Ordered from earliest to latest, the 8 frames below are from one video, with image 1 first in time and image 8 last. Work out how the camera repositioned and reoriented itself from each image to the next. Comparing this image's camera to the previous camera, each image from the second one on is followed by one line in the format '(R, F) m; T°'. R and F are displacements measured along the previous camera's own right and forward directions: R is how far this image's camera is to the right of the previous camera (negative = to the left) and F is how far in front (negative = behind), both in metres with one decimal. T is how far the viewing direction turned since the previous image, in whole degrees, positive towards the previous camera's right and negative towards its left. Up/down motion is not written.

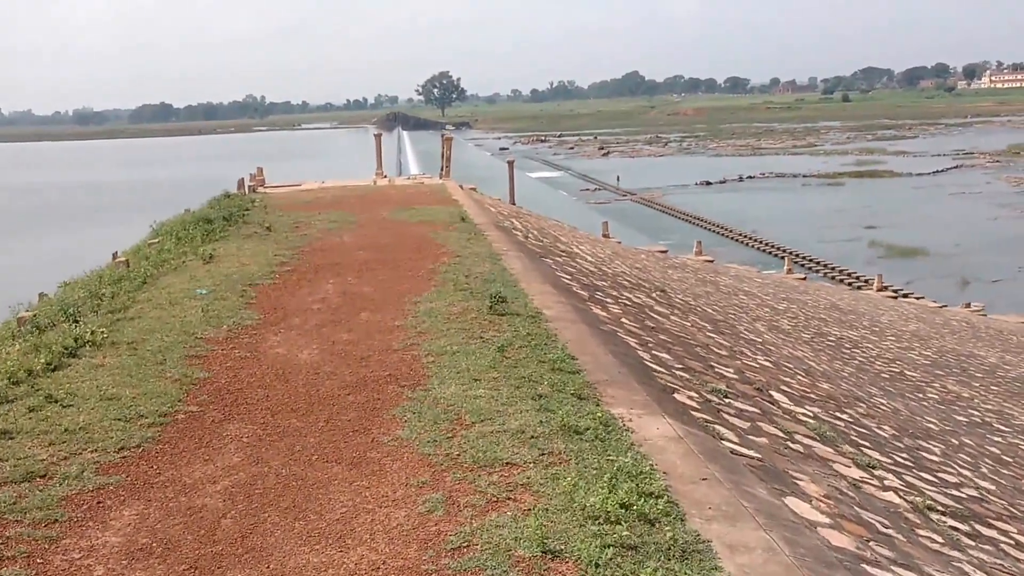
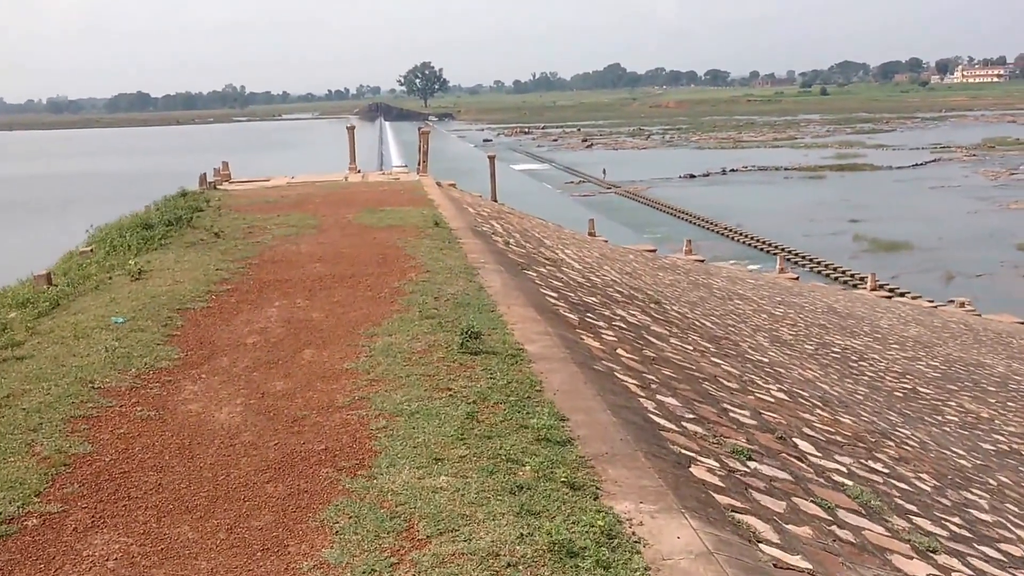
(+0.1, +1.6) m; +1°
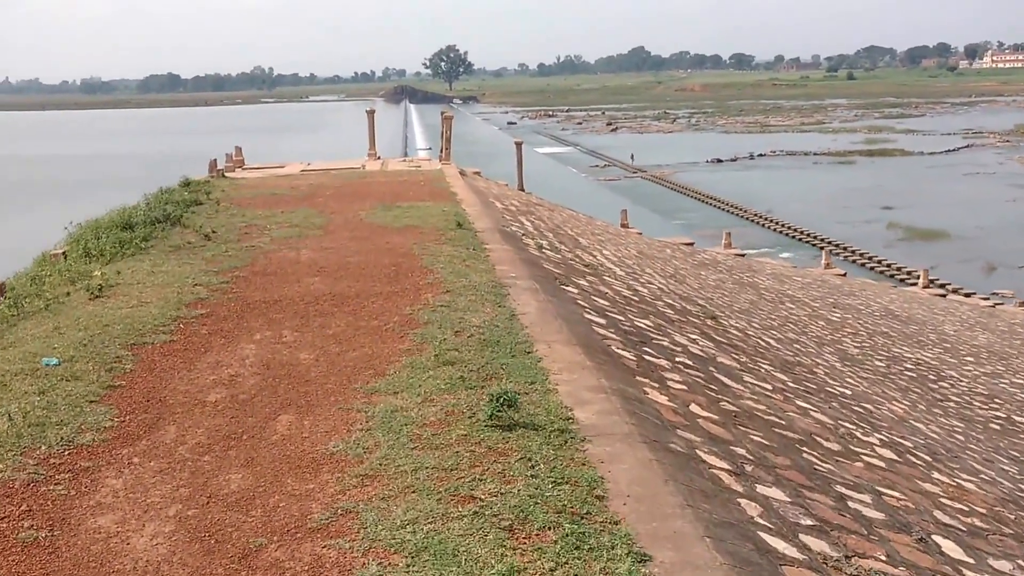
(-0.1, +2.0) m; -2°
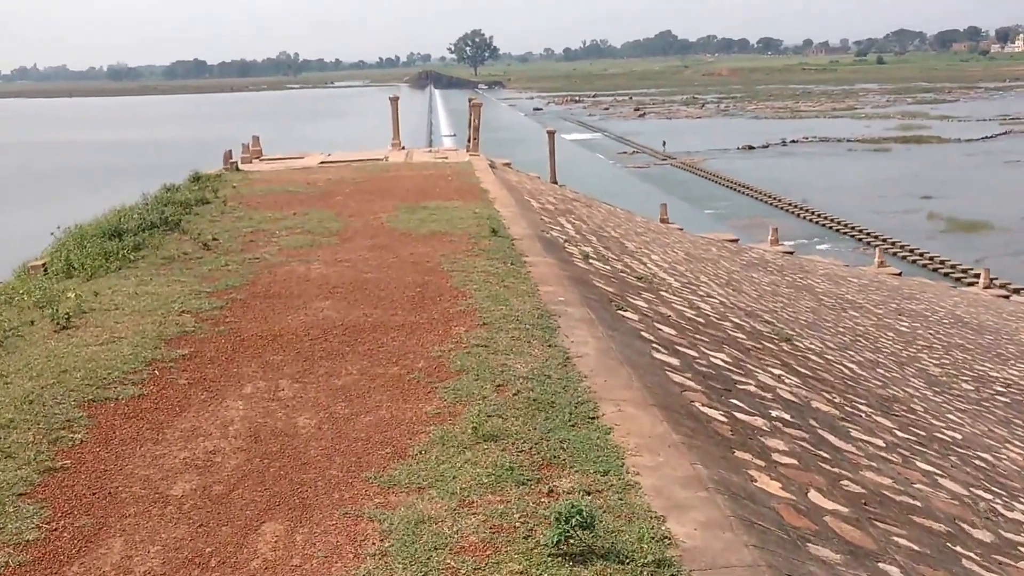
(-0.2, +1.6) m; -2°
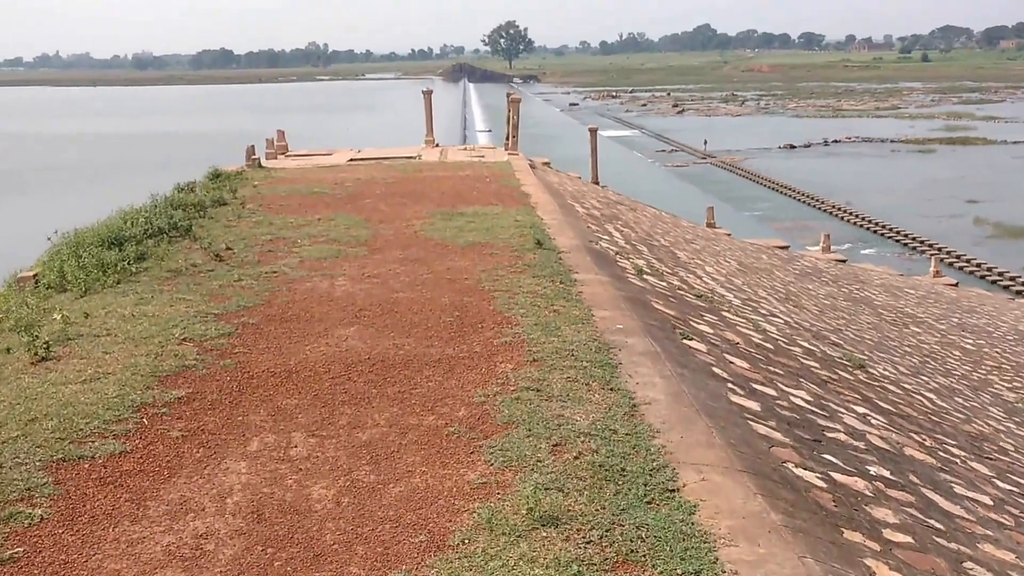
(-0.2, +1.0) m; -2°
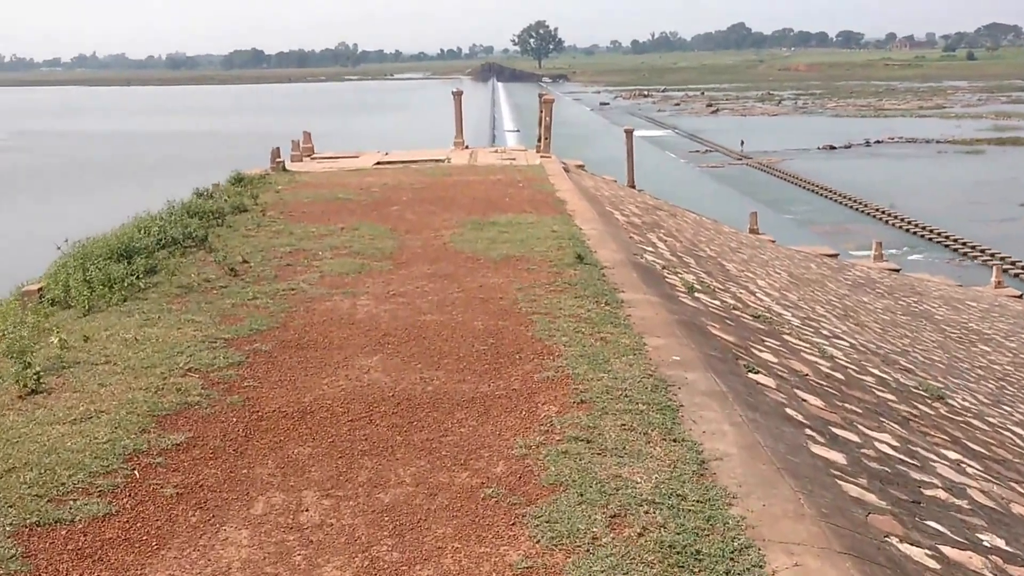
(-0.1, +0.8) m; -2°
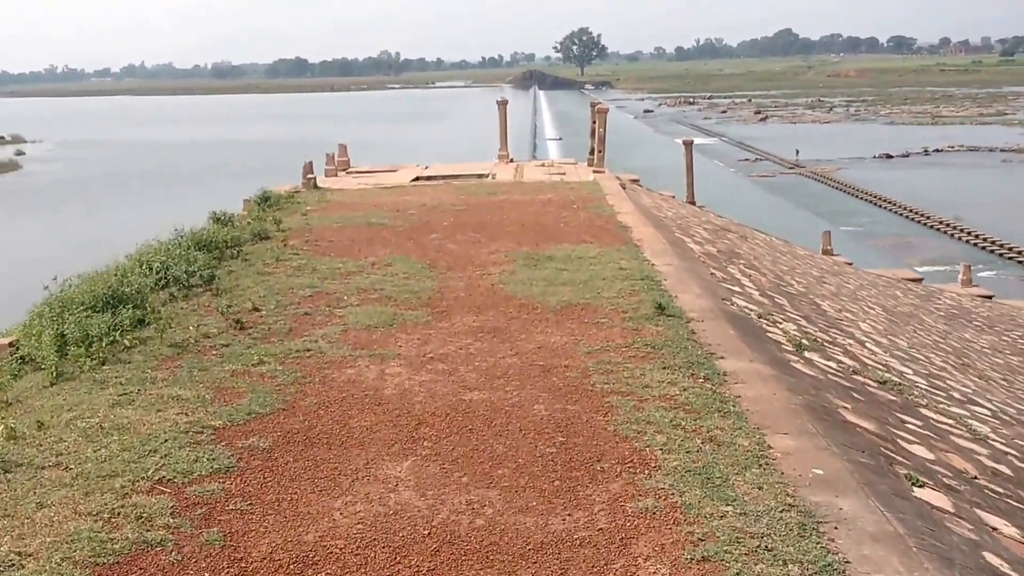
(-0.2, +1.6) m; -3°
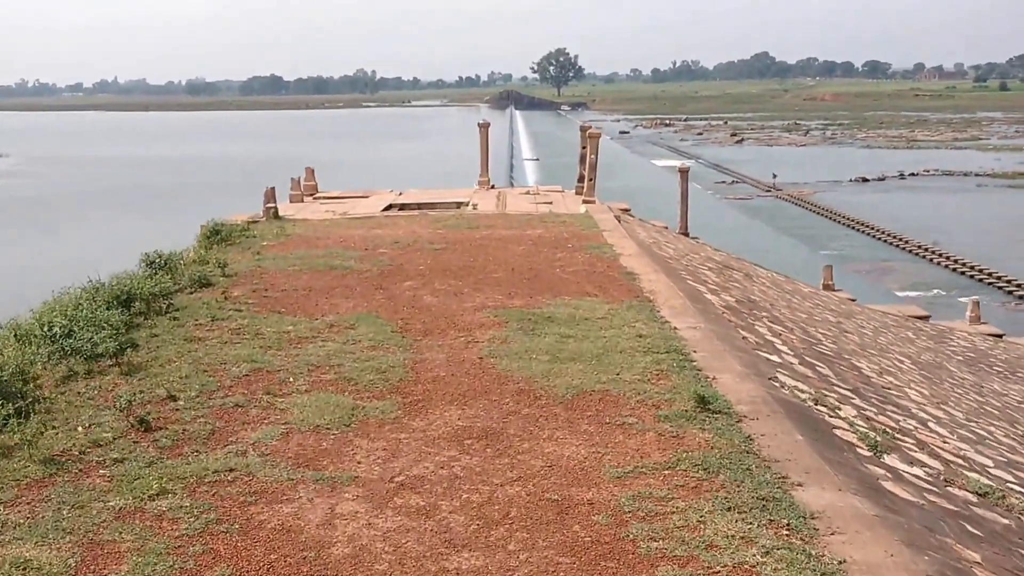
(-0.1, +1.7) m; +2°
